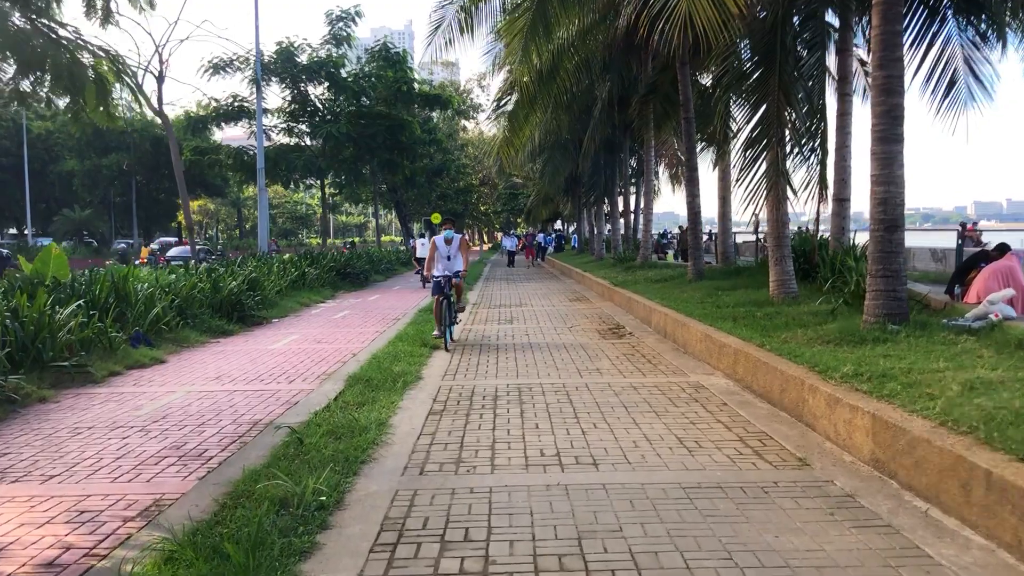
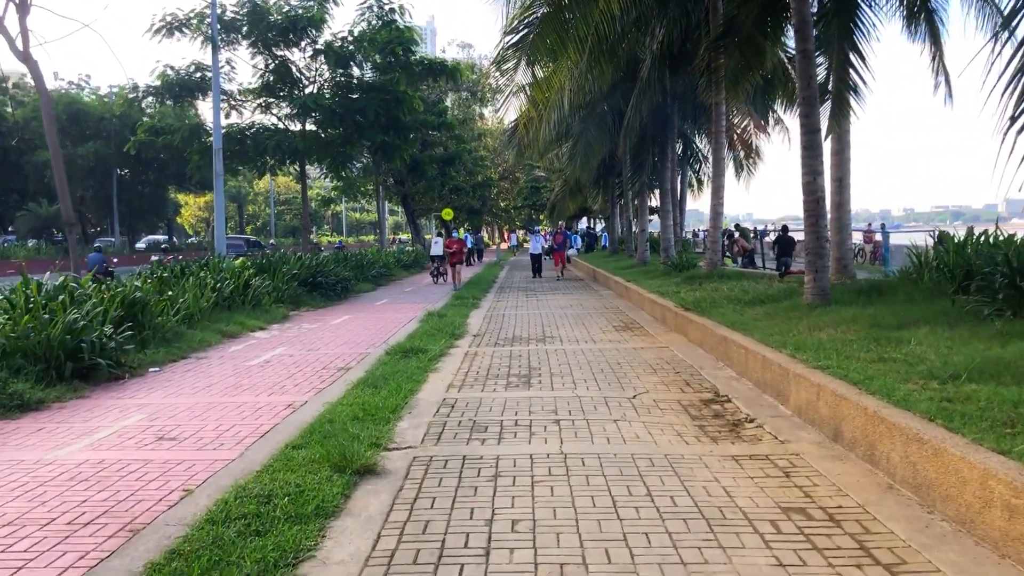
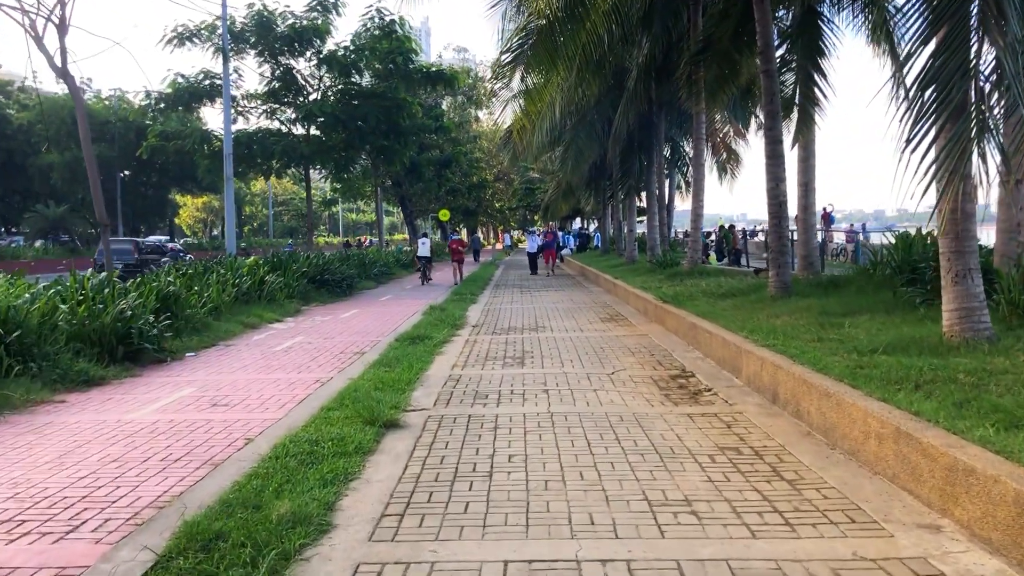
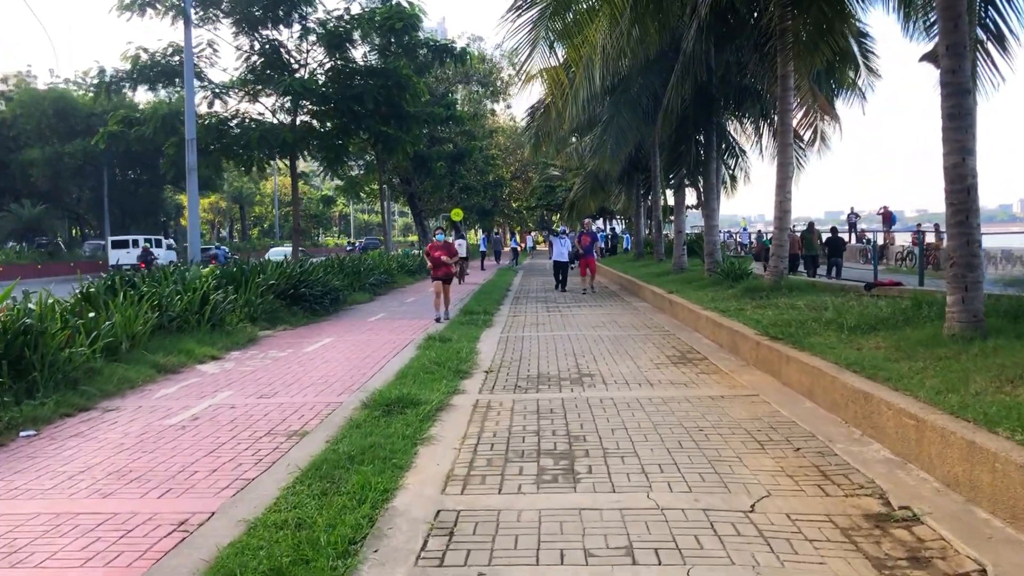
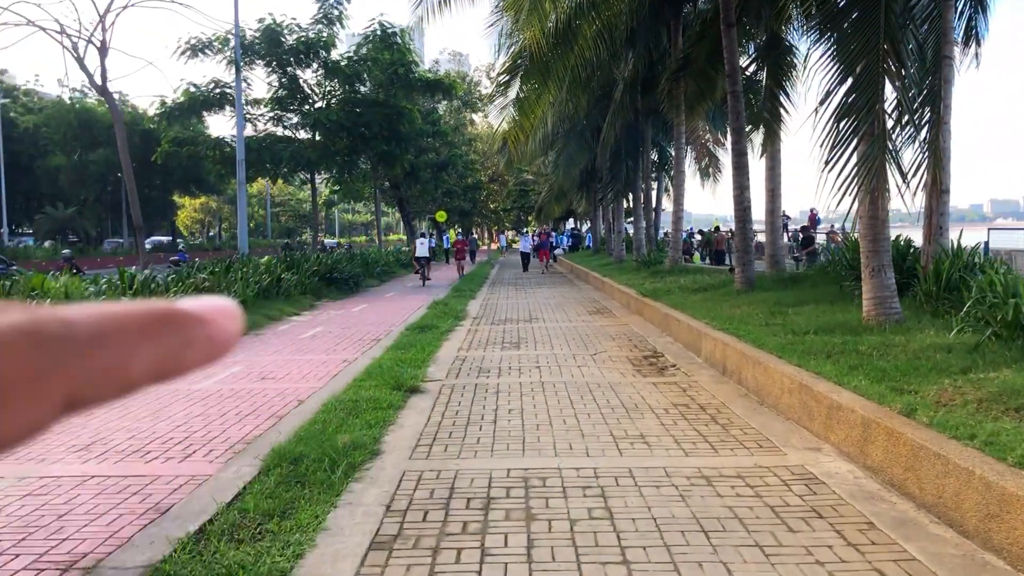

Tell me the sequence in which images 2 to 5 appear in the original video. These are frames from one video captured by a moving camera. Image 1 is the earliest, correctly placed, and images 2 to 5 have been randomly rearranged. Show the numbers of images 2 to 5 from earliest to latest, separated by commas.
5, 3, 2, 4
